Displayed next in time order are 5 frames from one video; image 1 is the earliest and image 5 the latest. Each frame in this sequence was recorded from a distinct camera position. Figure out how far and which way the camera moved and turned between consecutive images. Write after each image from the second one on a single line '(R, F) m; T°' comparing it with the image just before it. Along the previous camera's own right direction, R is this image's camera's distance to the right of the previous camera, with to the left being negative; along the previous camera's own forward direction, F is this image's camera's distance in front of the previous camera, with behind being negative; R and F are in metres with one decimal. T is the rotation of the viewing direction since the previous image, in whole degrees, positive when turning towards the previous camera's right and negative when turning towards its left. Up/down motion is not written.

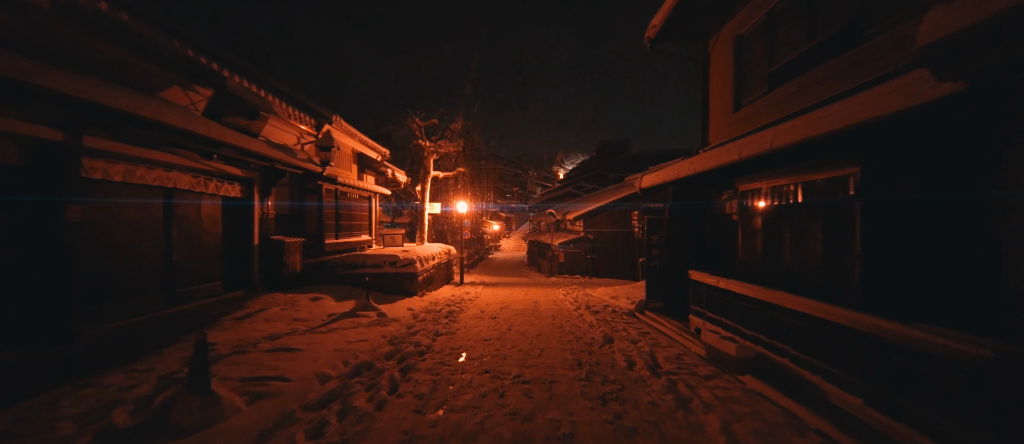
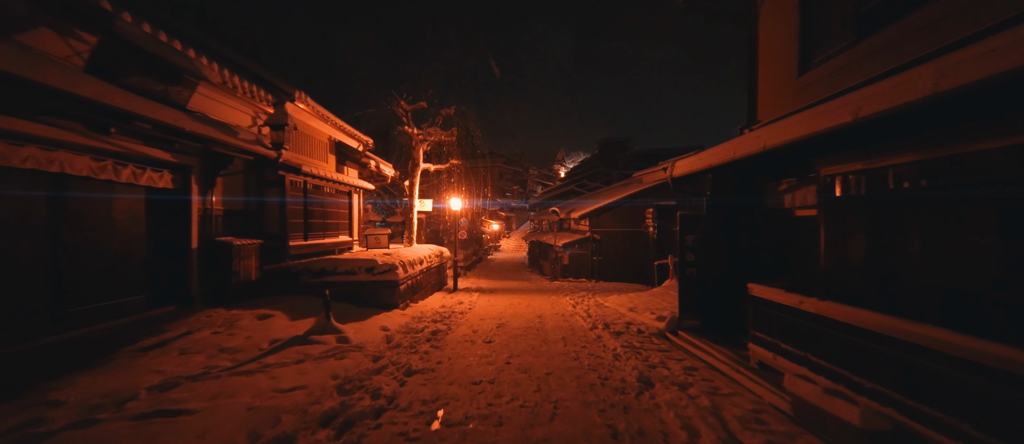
(0.0, +1.6) m; 0°
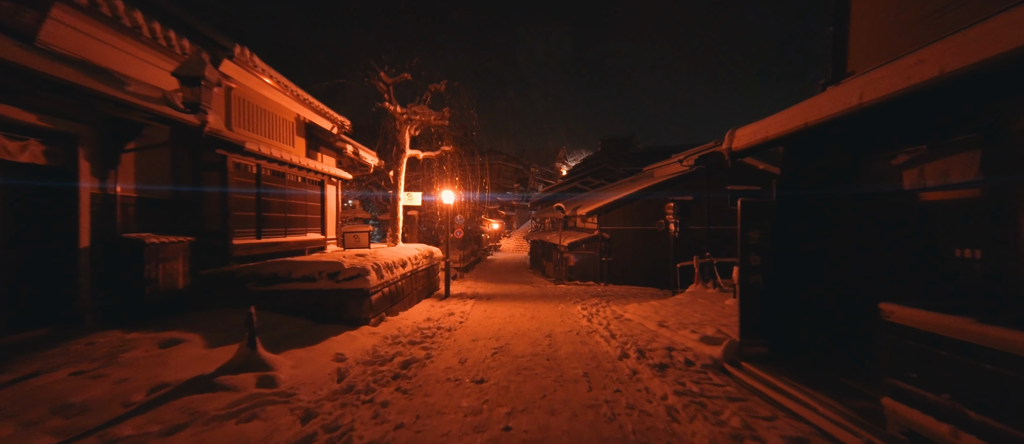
(0.0, +1.7) m; 0°
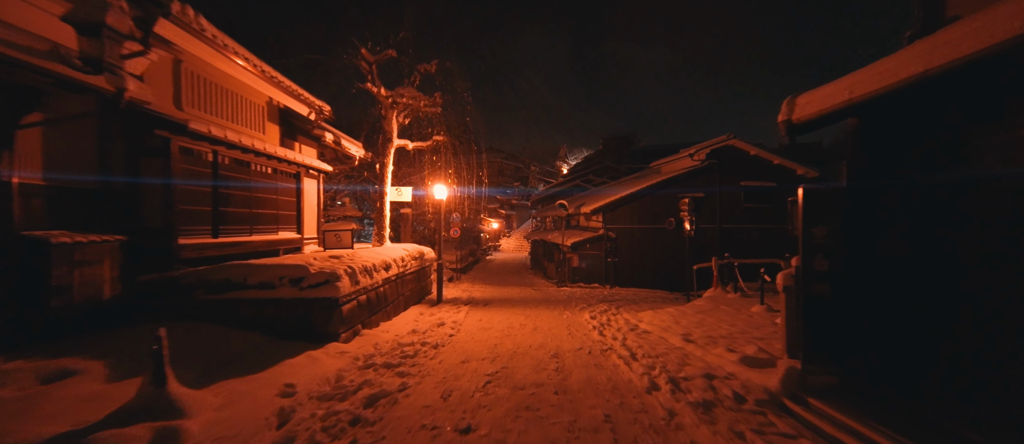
(0.0, +1.1) m; 0°
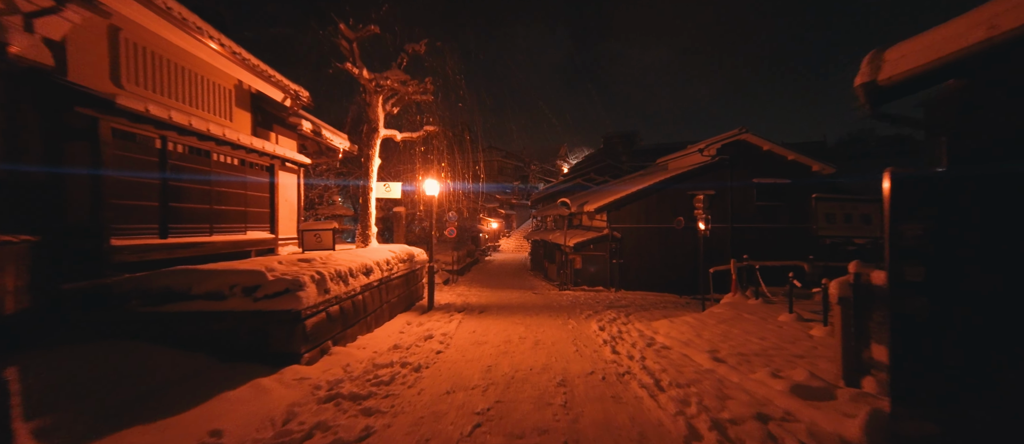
(0.0, +0.9) m; 0°
